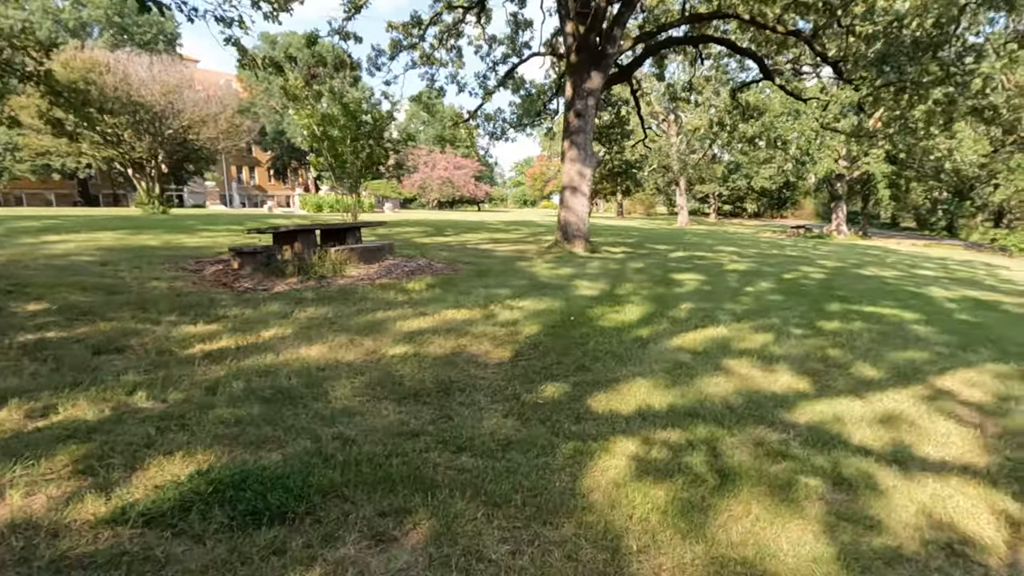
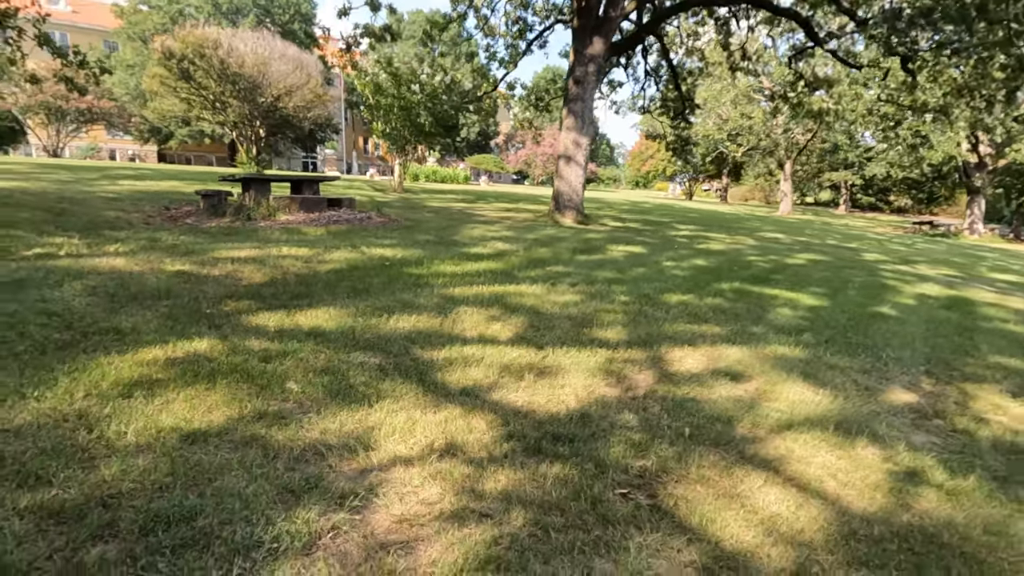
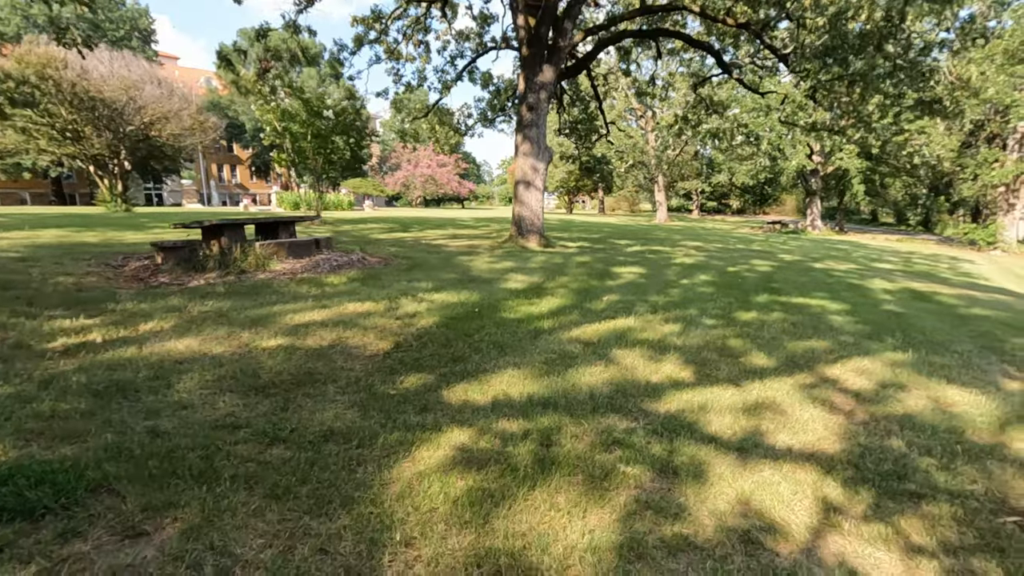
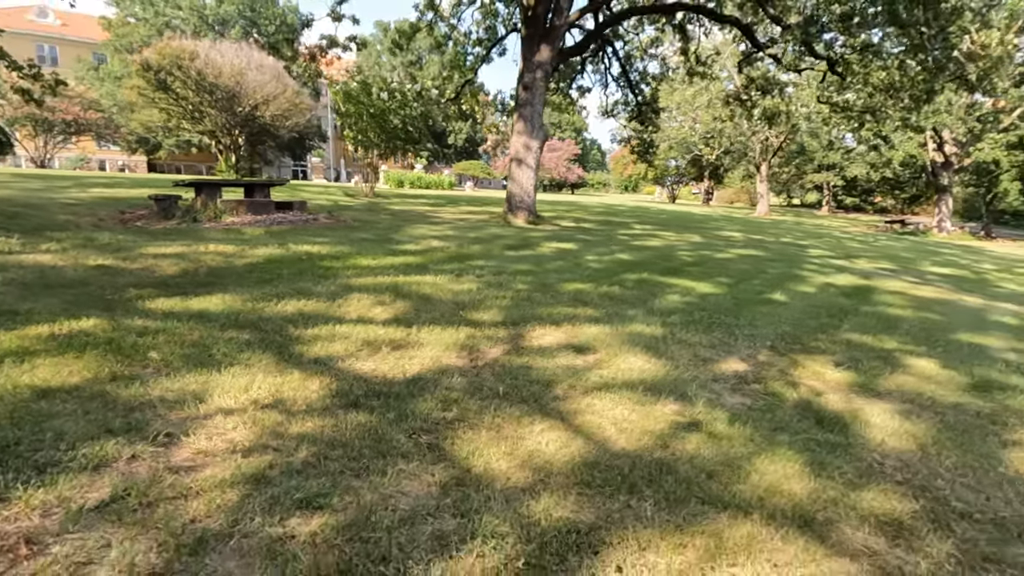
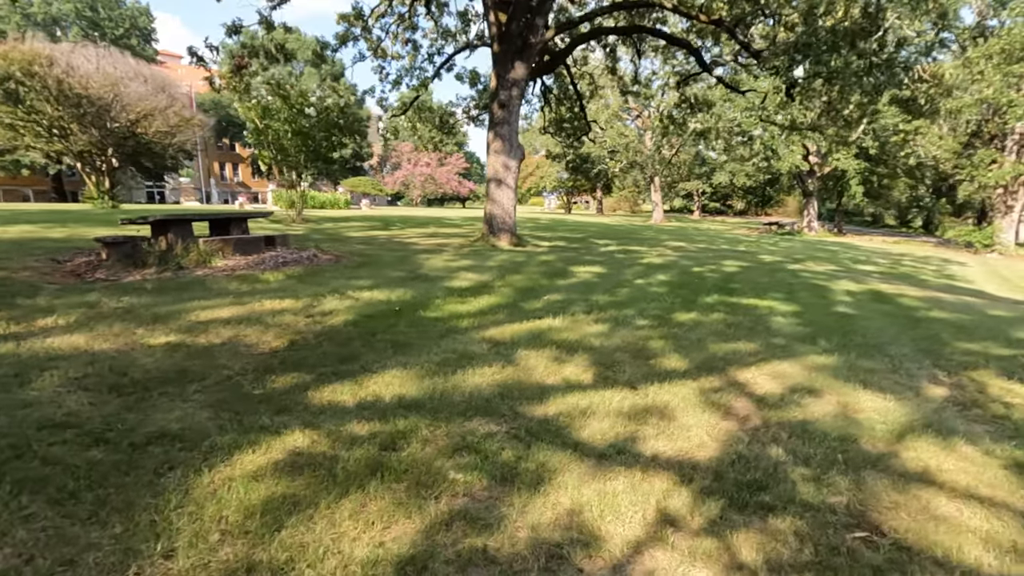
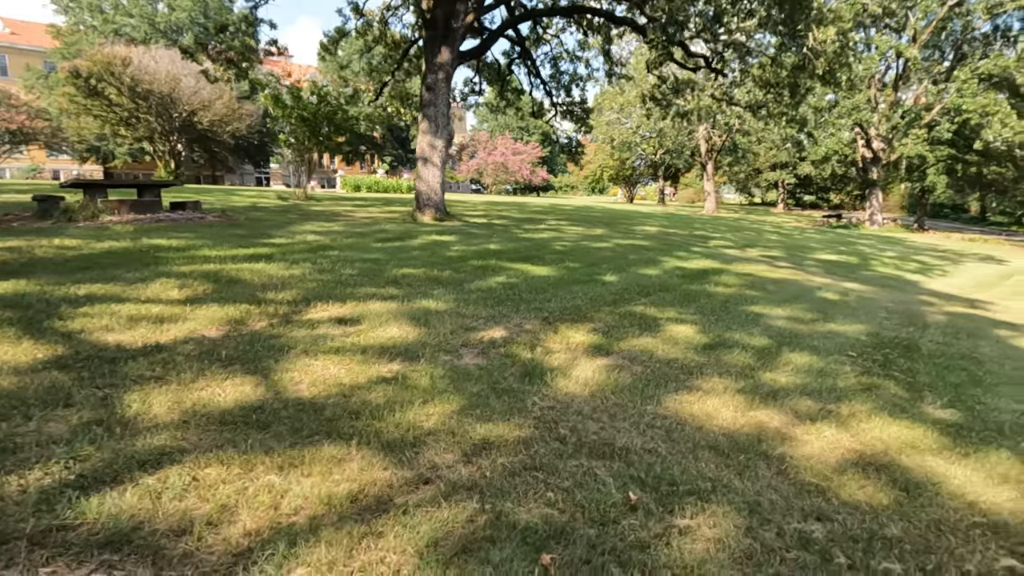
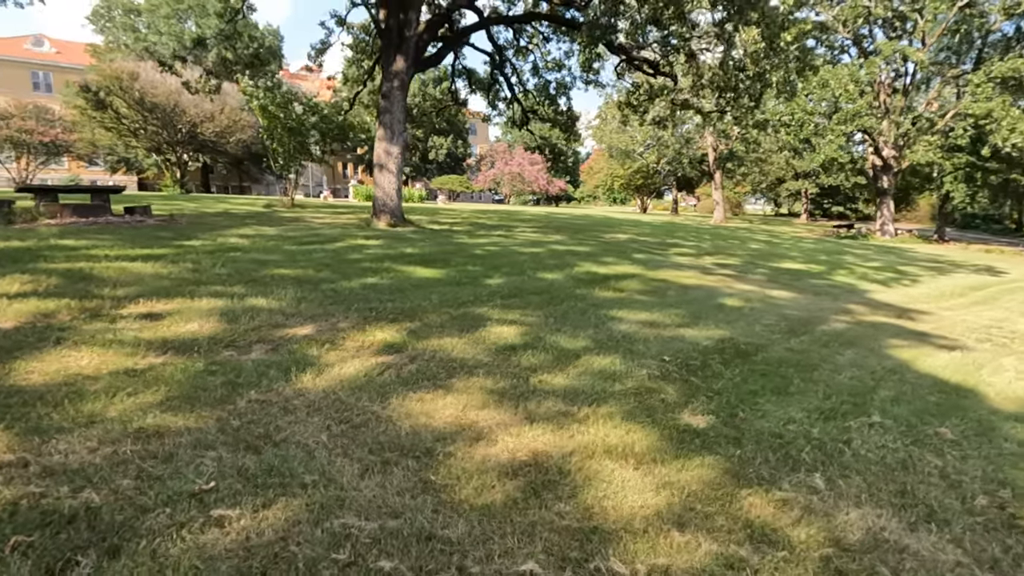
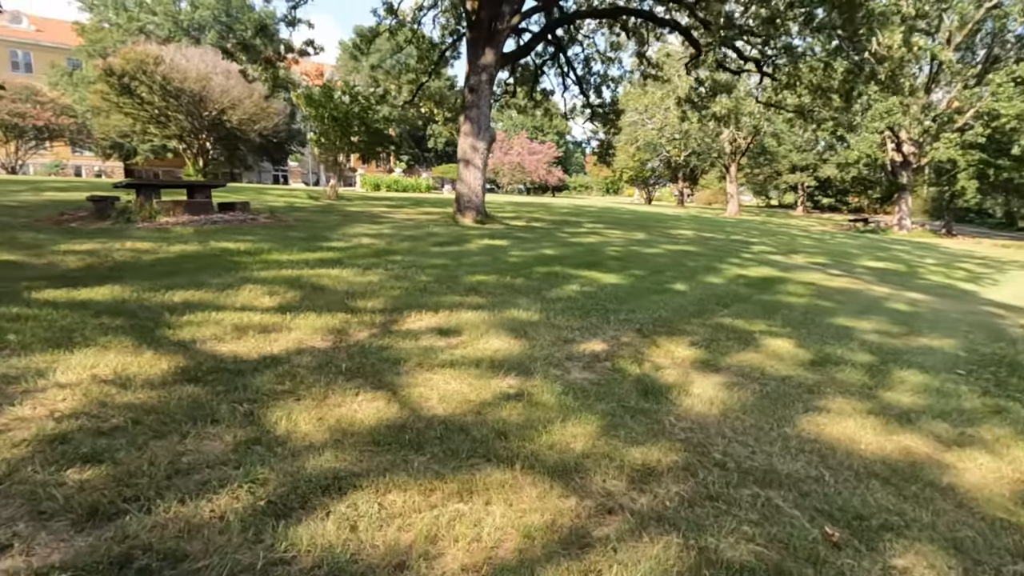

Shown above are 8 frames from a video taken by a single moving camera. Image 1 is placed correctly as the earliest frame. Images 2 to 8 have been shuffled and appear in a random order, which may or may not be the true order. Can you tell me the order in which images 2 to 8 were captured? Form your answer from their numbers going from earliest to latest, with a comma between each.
3, 5, 2, 4, 8, 6, 7
